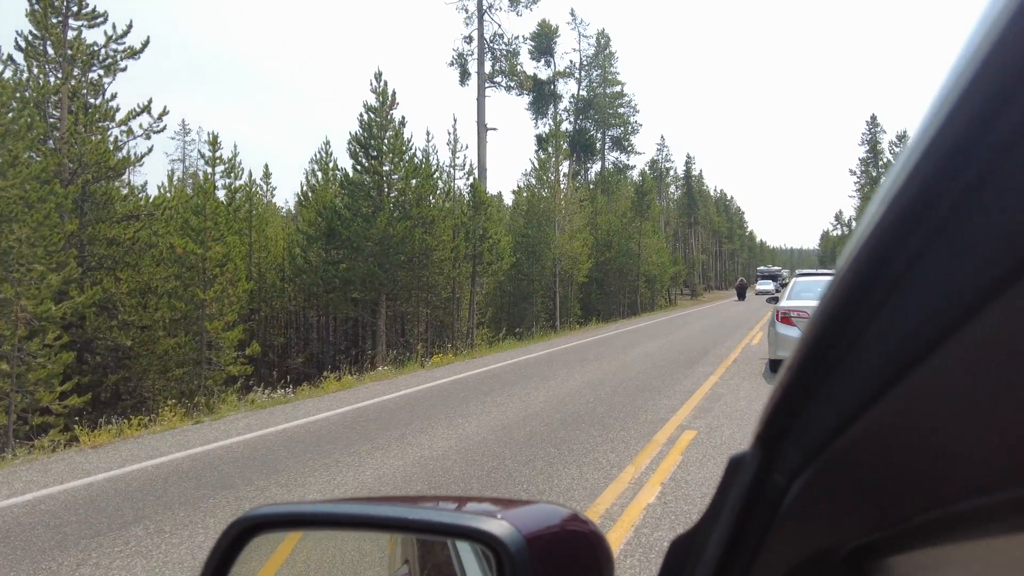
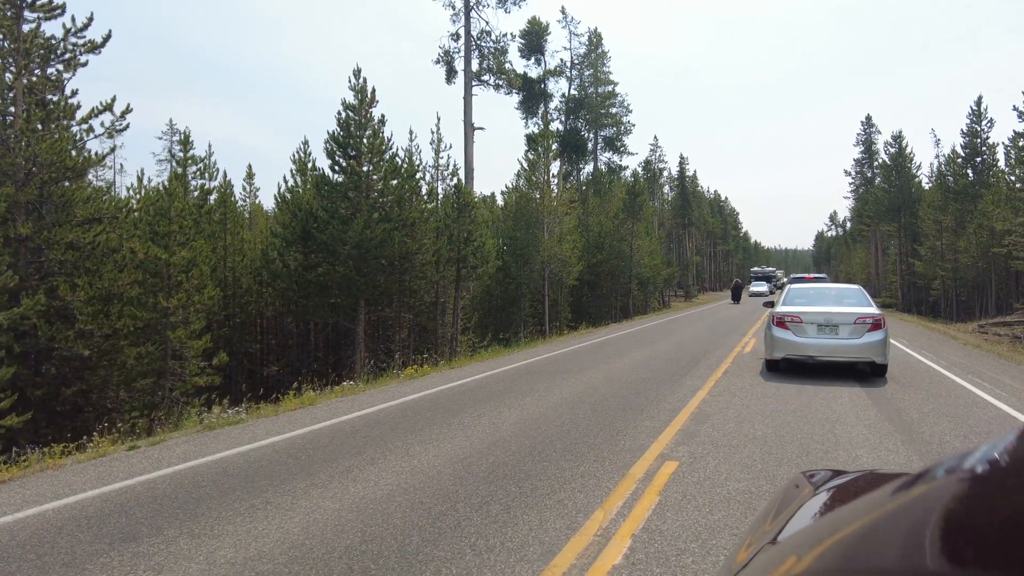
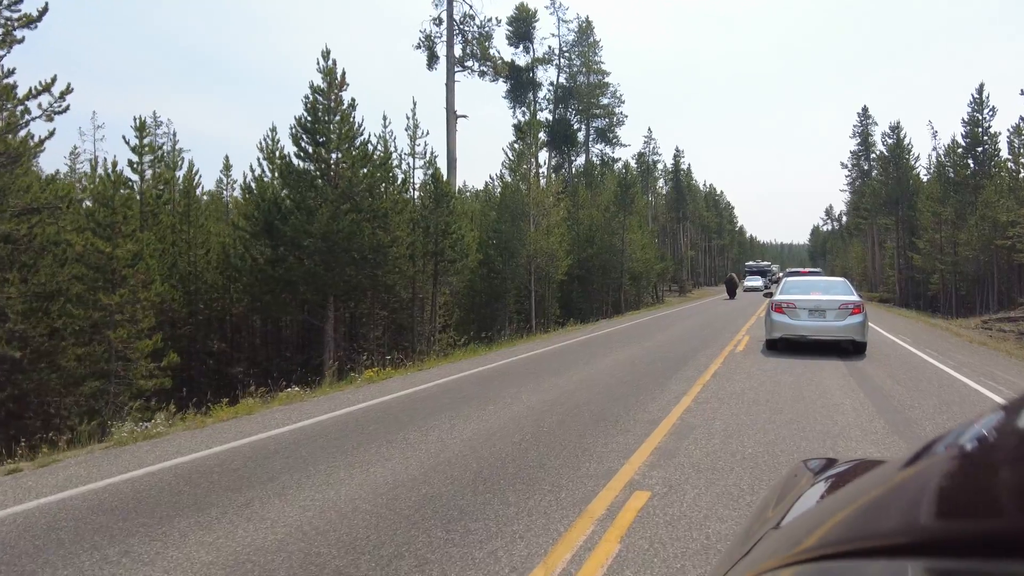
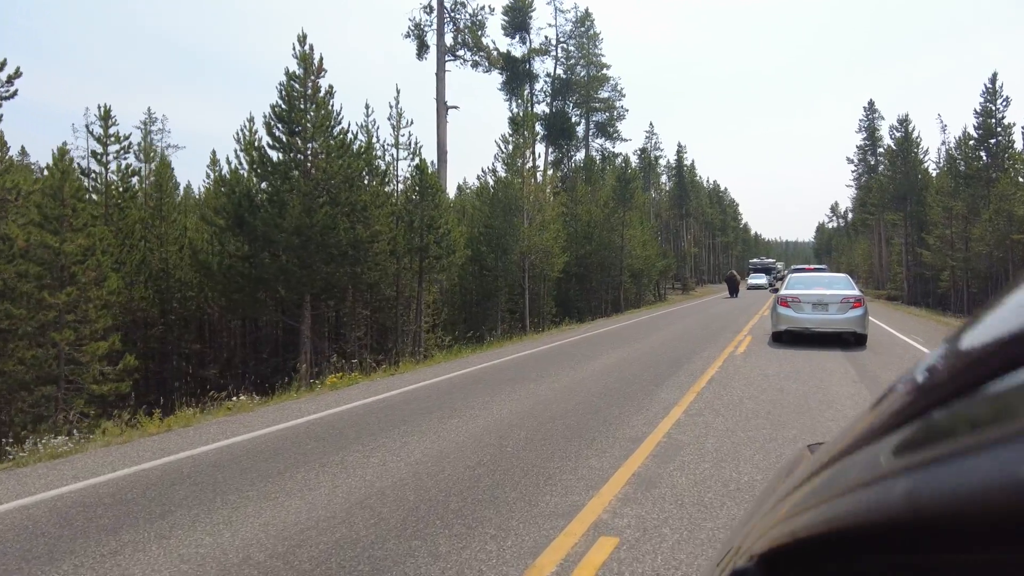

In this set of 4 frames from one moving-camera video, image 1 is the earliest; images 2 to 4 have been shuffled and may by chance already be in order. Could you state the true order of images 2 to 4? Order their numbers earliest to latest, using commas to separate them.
2, 3, 4
